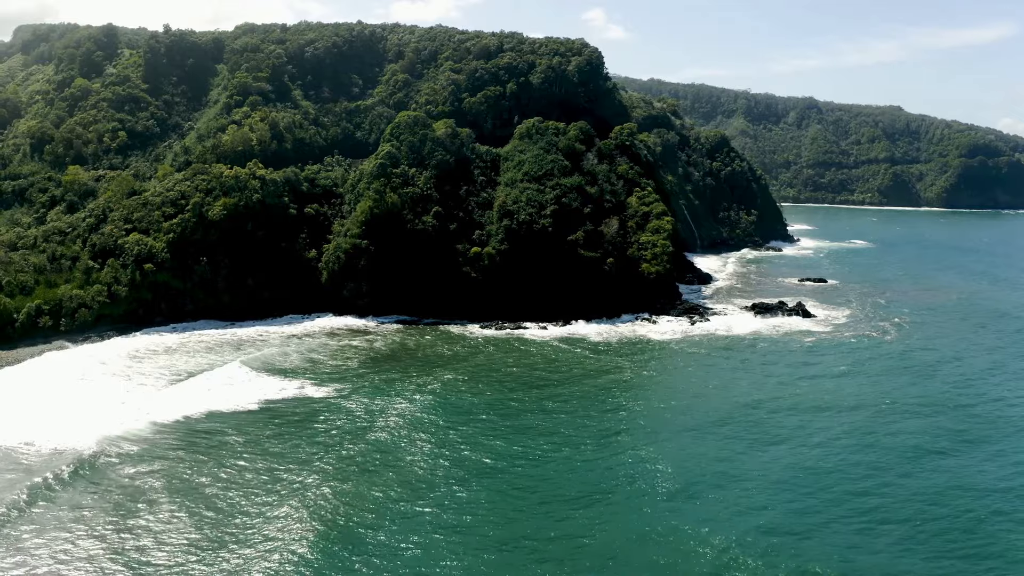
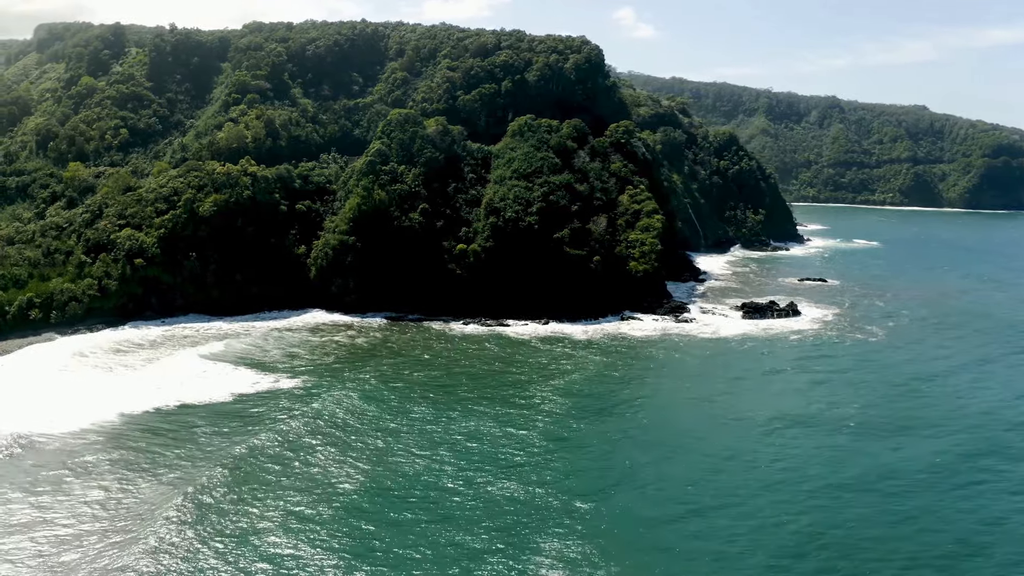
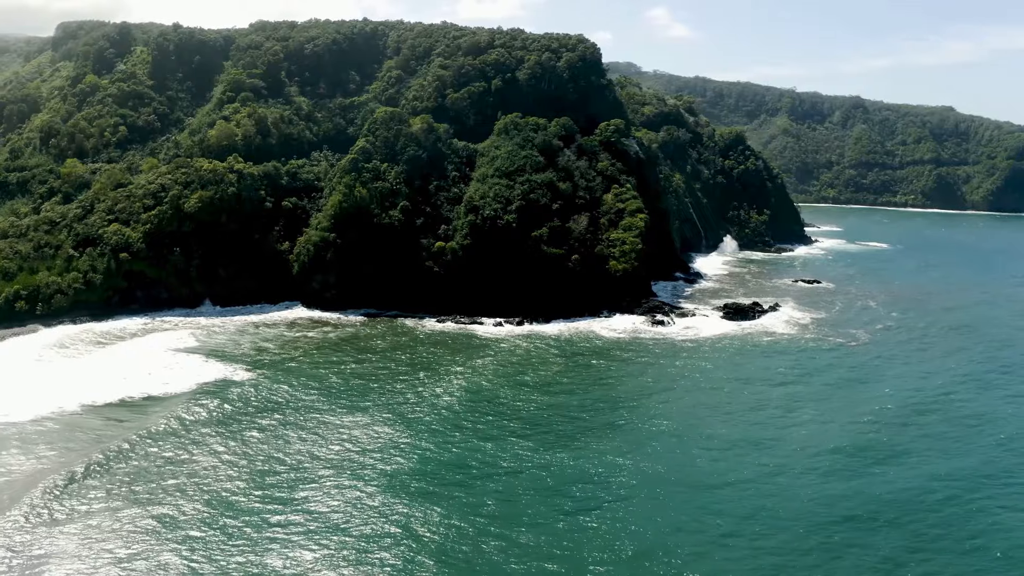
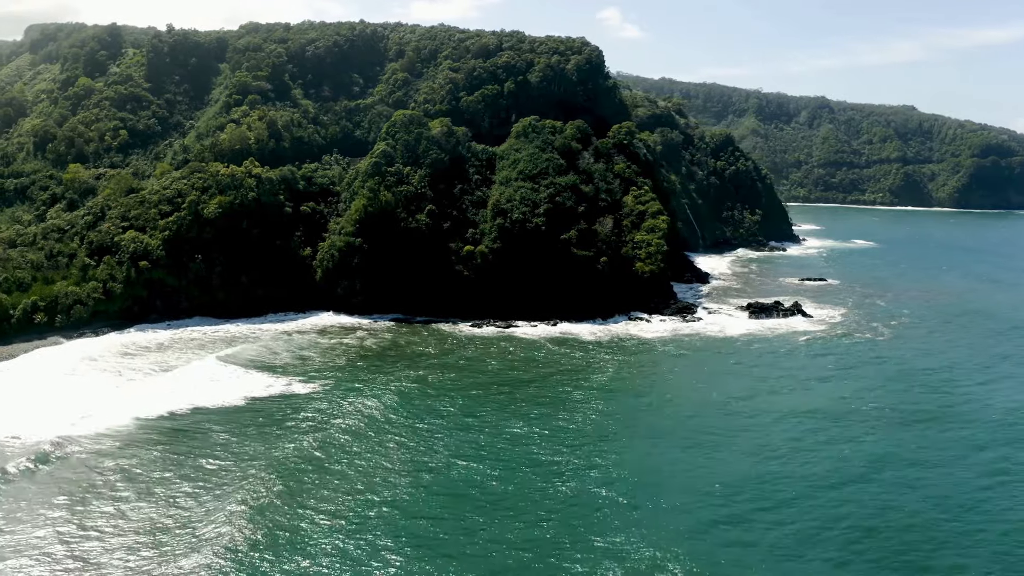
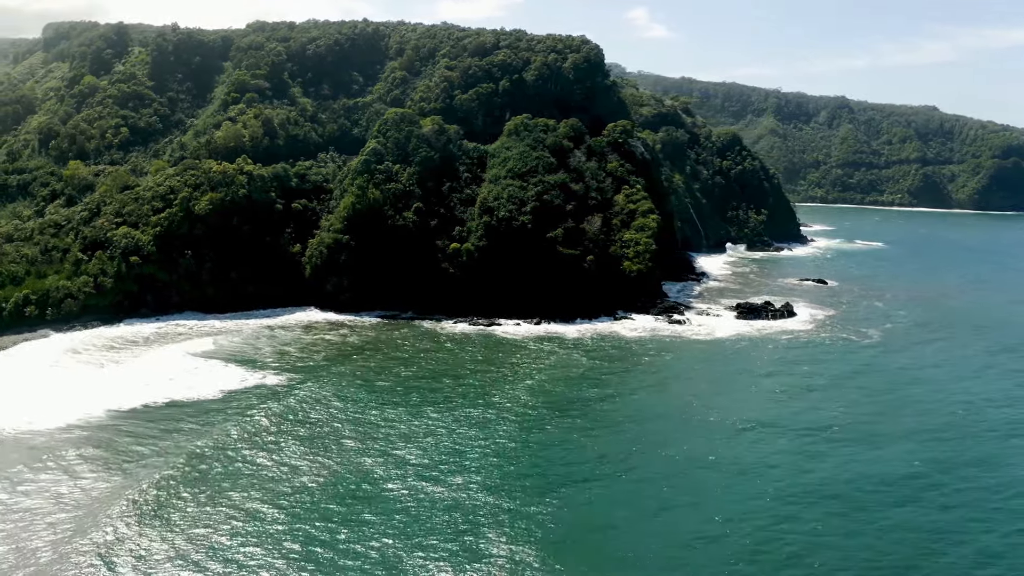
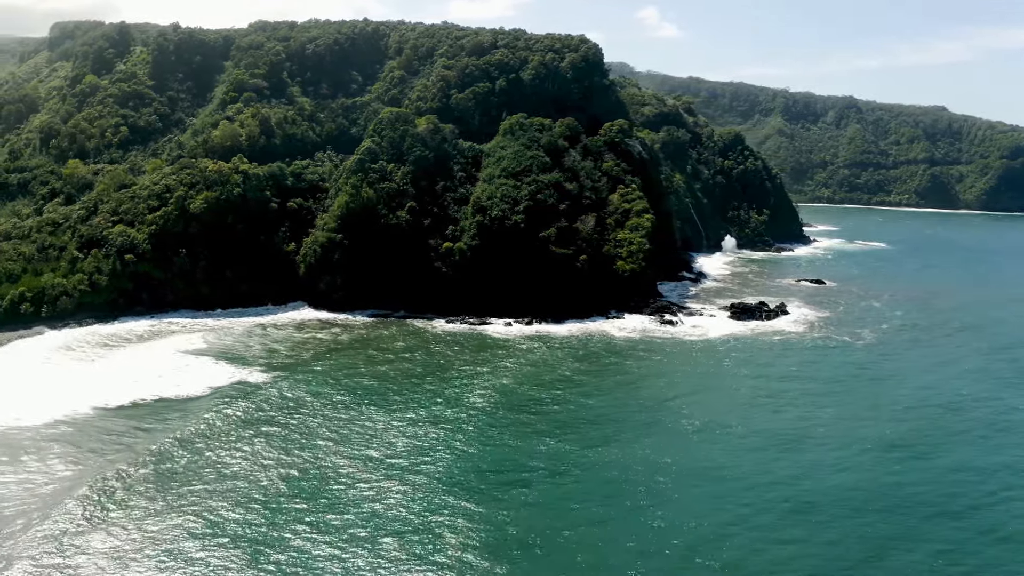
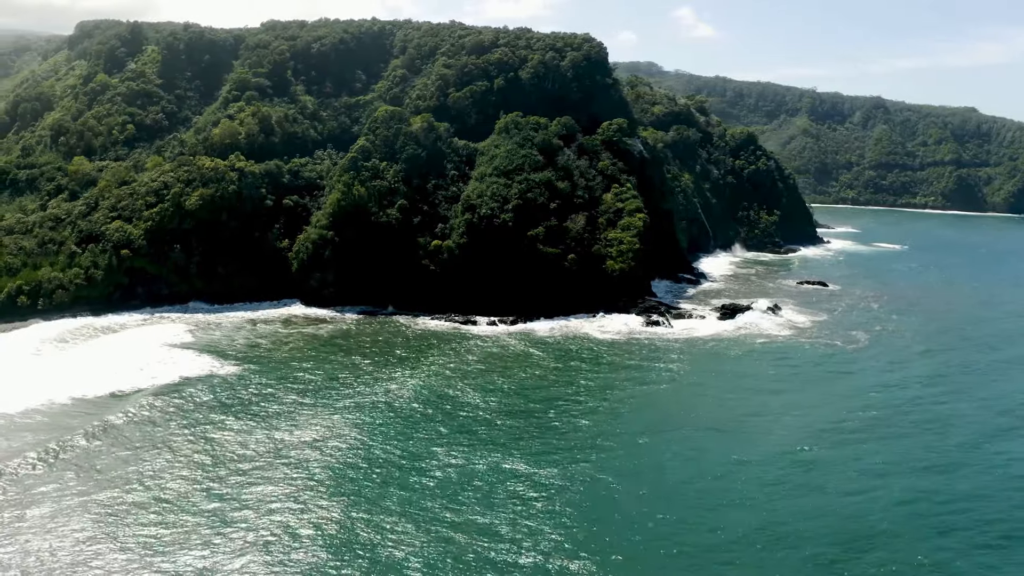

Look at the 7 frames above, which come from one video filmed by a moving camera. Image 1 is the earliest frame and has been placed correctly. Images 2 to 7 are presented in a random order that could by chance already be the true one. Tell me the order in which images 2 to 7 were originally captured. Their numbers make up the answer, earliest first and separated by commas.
4, 2, 5, 6, 3, 7
